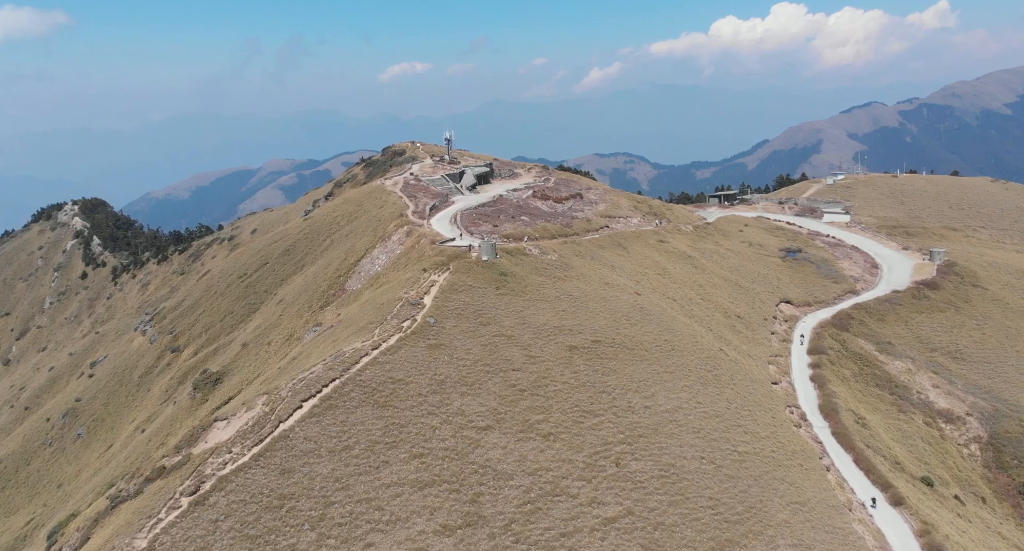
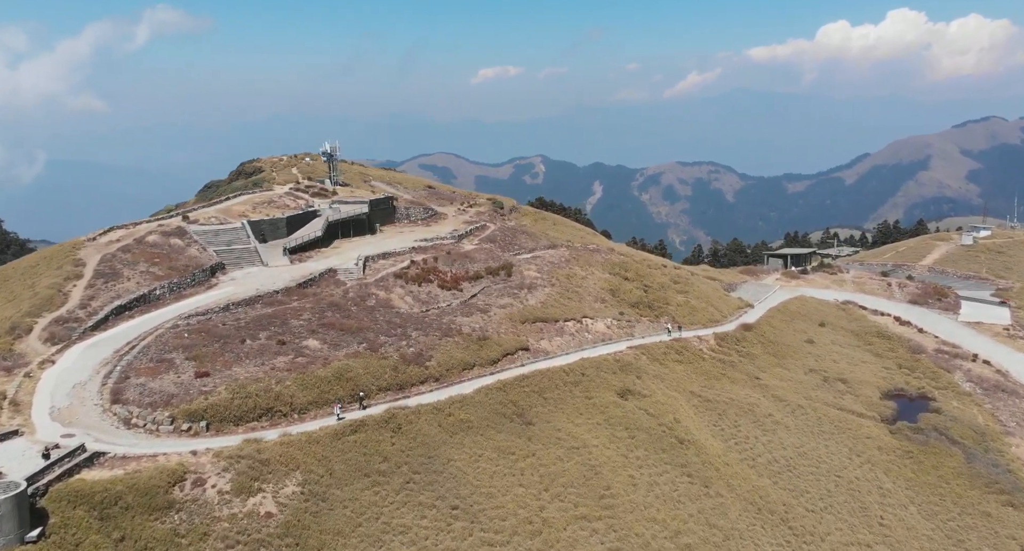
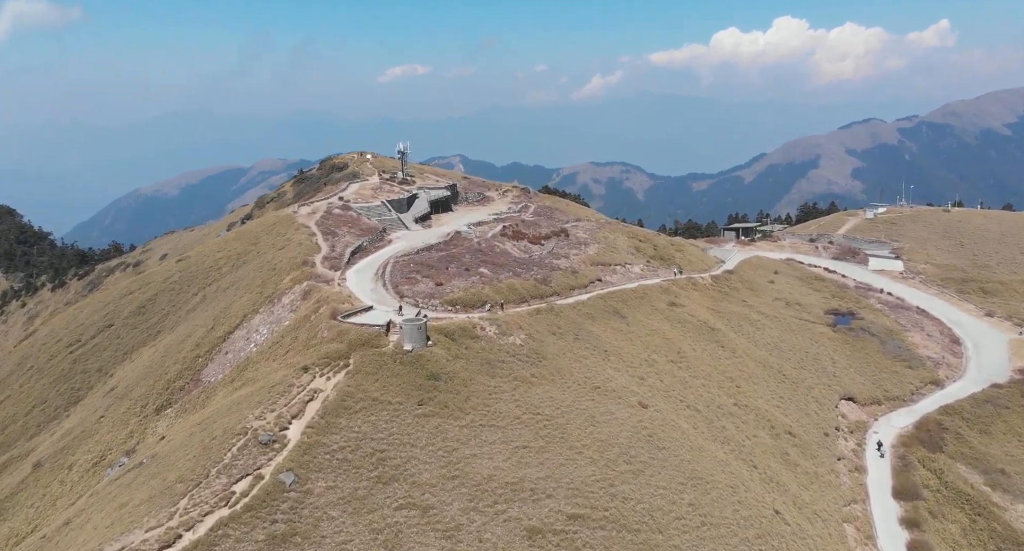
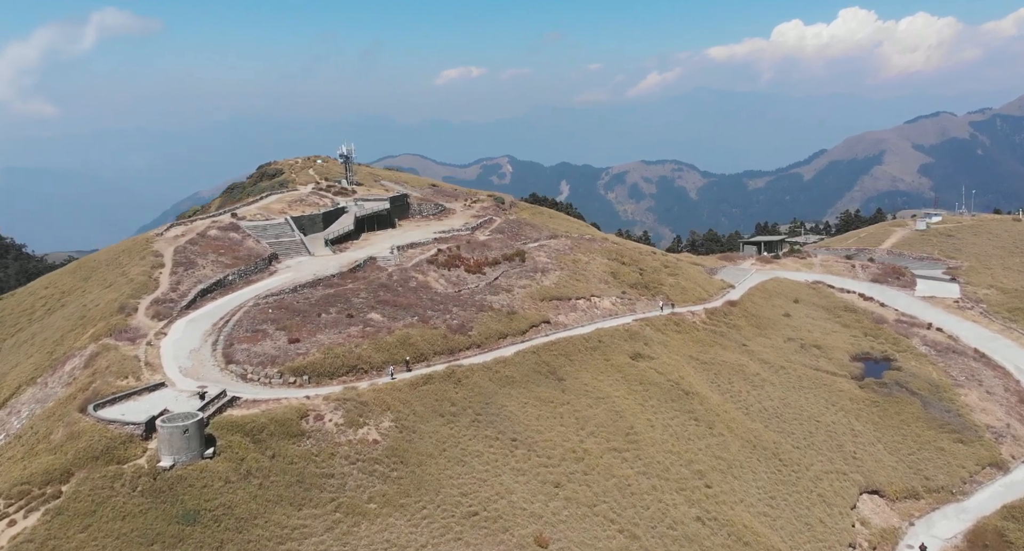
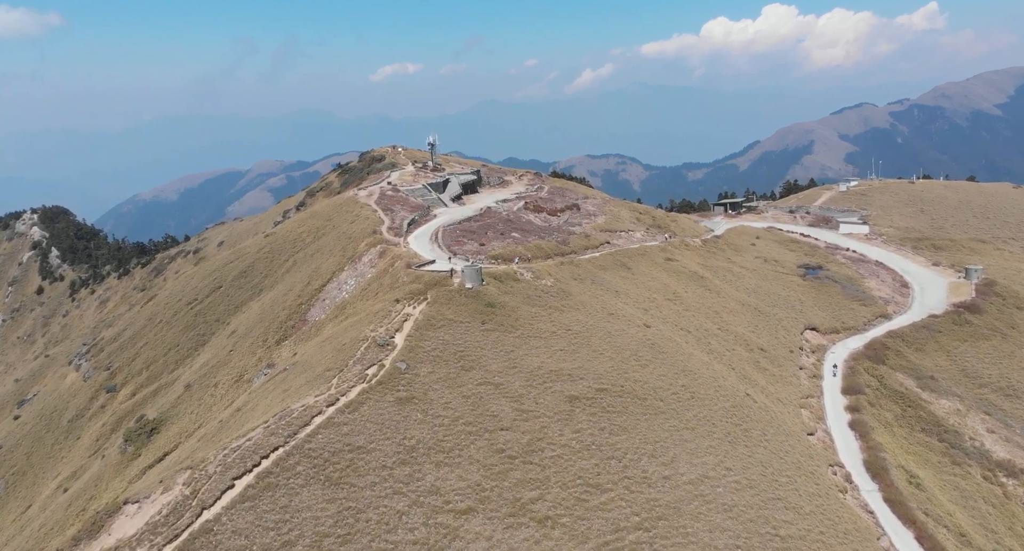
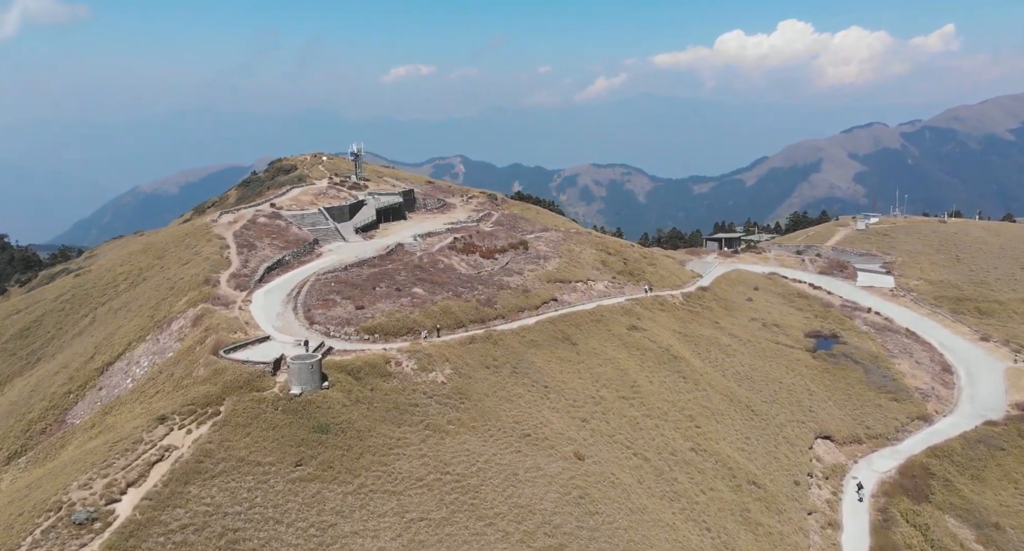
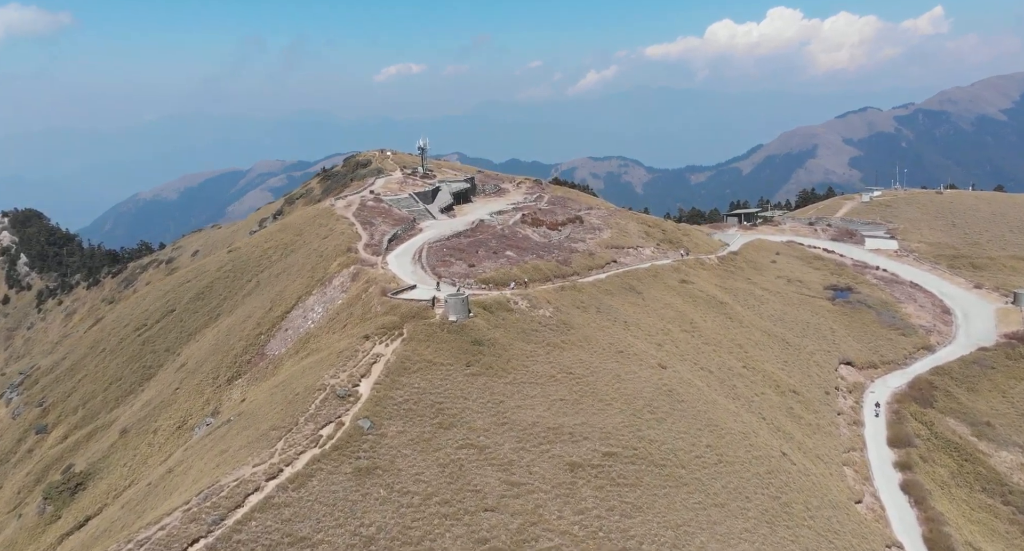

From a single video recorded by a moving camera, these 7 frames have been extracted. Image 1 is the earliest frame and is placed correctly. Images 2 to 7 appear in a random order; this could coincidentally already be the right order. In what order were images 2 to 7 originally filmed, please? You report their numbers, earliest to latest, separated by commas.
5, 7, 3, 6, 4, 2
